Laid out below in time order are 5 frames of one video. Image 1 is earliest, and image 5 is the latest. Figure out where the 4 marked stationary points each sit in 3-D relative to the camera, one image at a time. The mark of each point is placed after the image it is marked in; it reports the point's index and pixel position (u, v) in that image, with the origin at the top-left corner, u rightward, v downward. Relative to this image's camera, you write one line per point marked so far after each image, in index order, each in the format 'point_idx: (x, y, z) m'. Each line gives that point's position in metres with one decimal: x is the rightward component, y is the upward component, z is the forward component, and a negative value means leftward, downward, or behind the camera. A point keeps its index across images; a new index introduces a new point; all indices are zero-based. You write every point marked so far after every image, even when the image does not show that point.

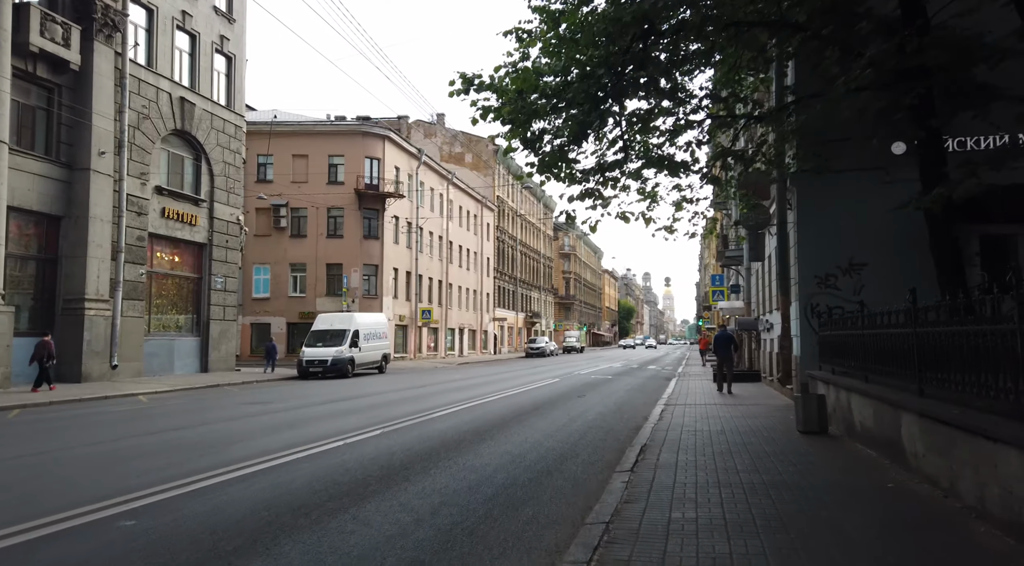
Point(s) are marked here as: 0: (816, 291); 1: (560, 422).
0: (+5.7, -0.2, +14.4) m
1: (+0.8, -2.4, +13.4) m
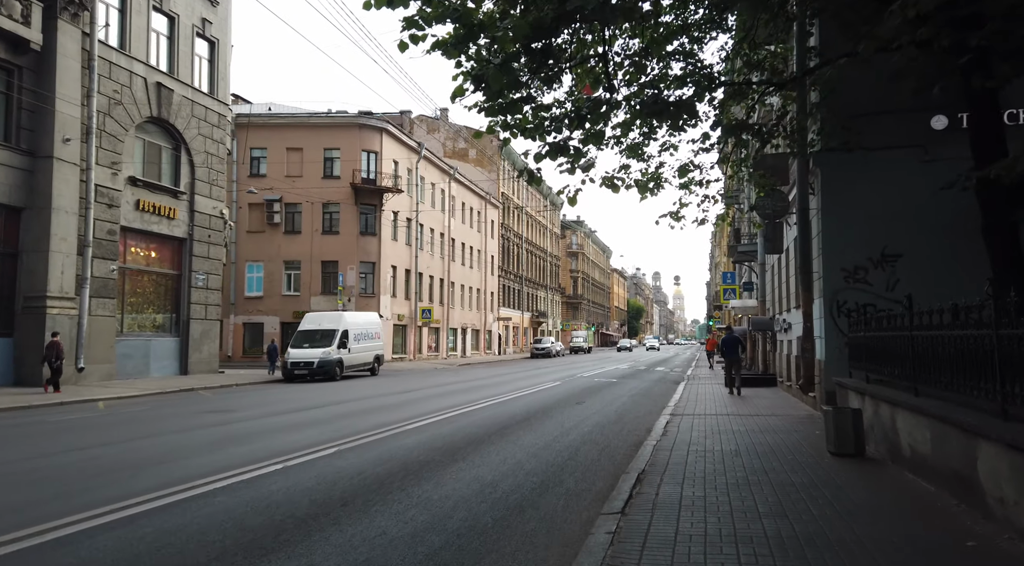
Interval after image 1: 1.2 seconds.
0: (+5.5, -0.1, +12.6) m
1: (+0.5, -2.4, +11.7) m
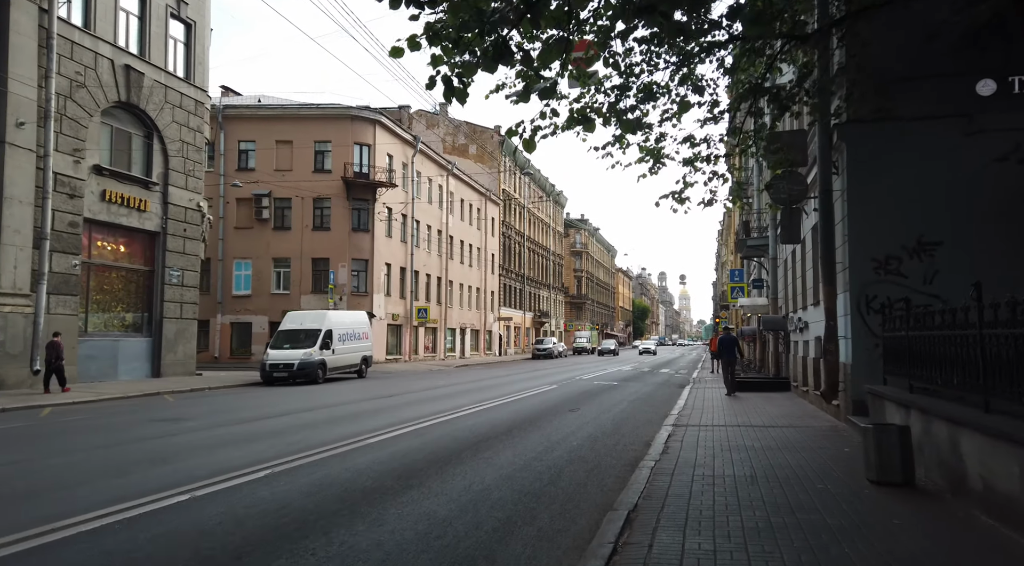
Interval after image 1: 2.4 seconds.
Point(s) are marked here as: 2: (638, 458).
0: (+5.2, 0.0, +11.0) m
1: (+0.2, -2.2, +10.0) m
2: (+1.6, -2.2, +9.4) m
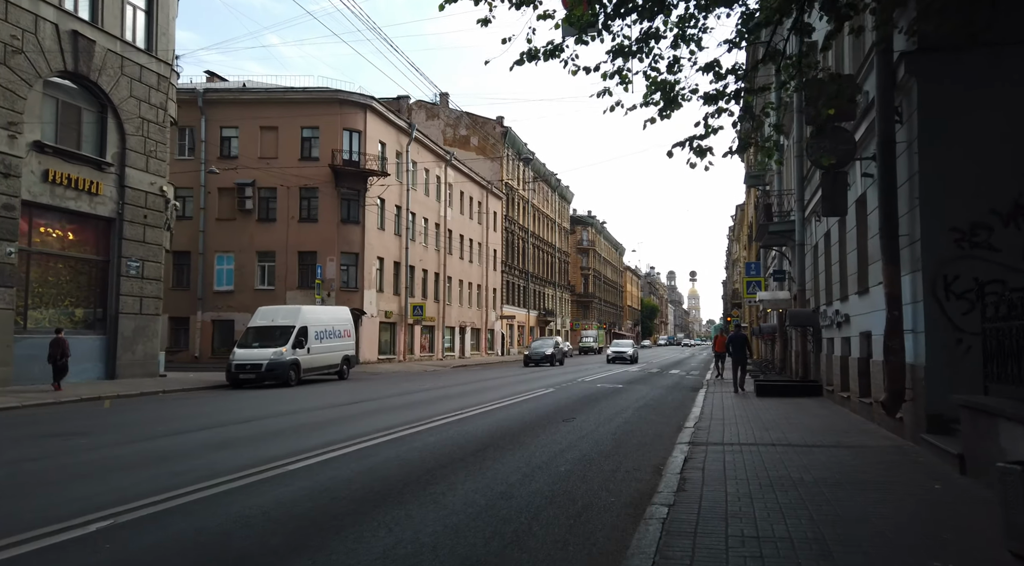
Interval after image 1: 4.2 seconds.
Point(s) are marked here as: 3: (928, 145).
0: (+4.8, +0.3, +8.4) m
1: (-0.1, -2.0, +7.5) m
2: (+1.2, -1.9, +6.8) m
3: (+4.6, +1.6, +8.5) m
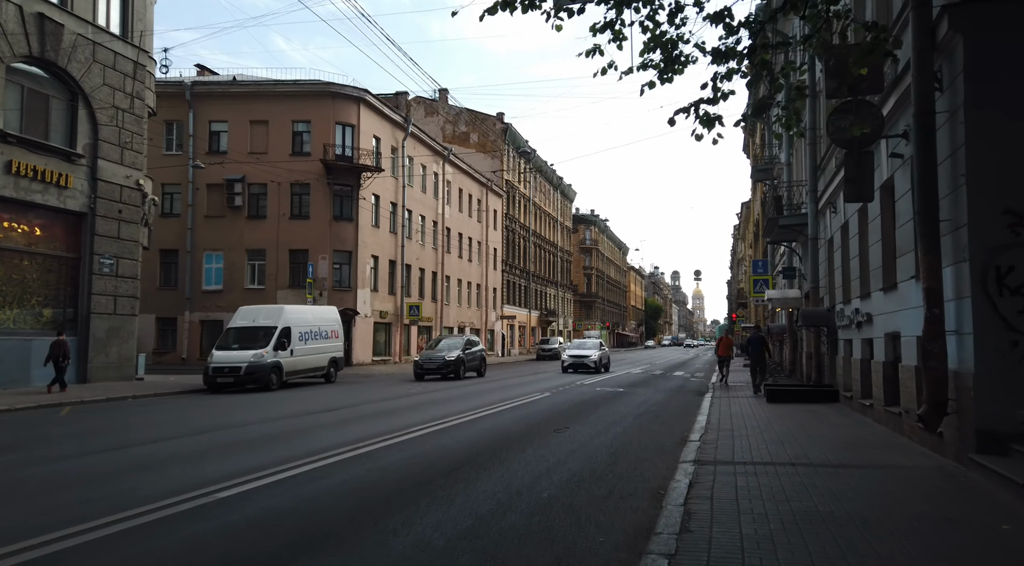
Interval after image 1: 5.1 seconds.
0: (+4.6, +0.4, +7.1) m
1: (-0.4, -1.9, +6.3) m
2: (+0.9, -1.8, +5.6) m
3: (+4.4, +1.6, +7.2) m
